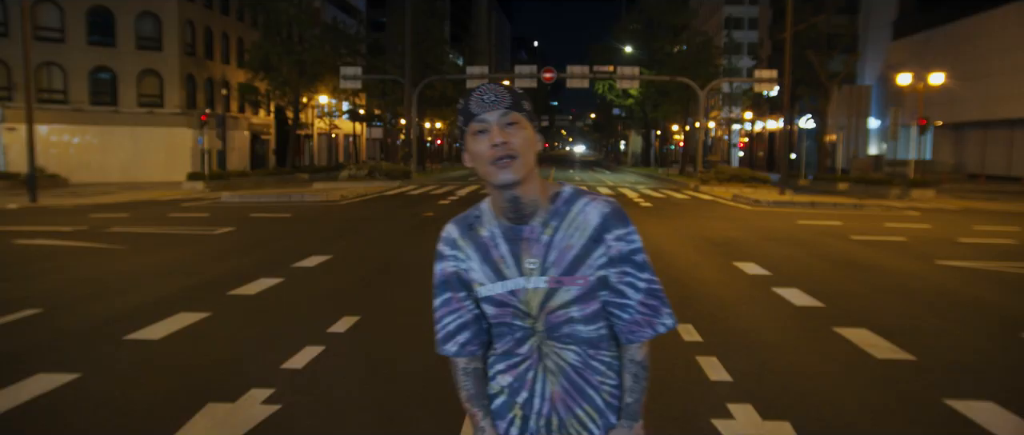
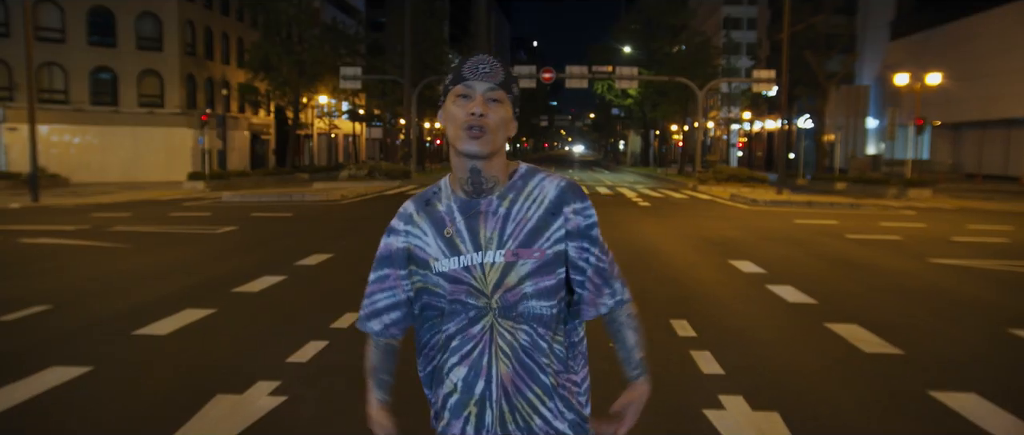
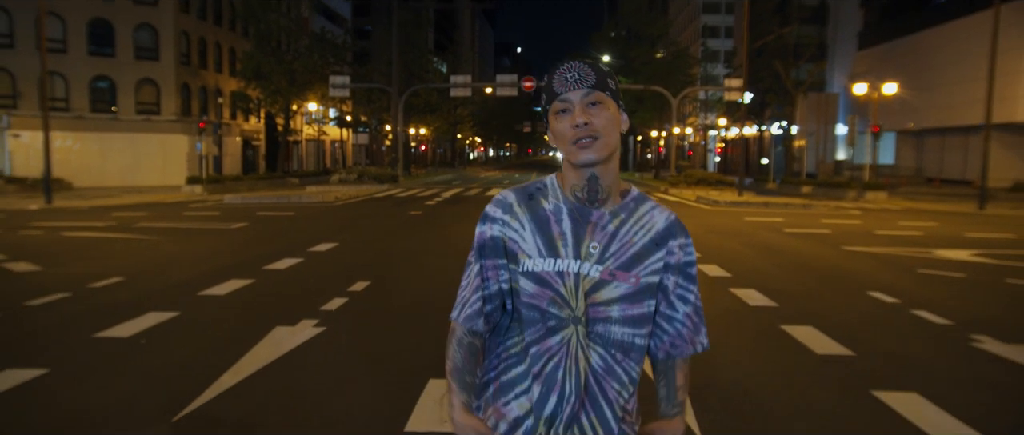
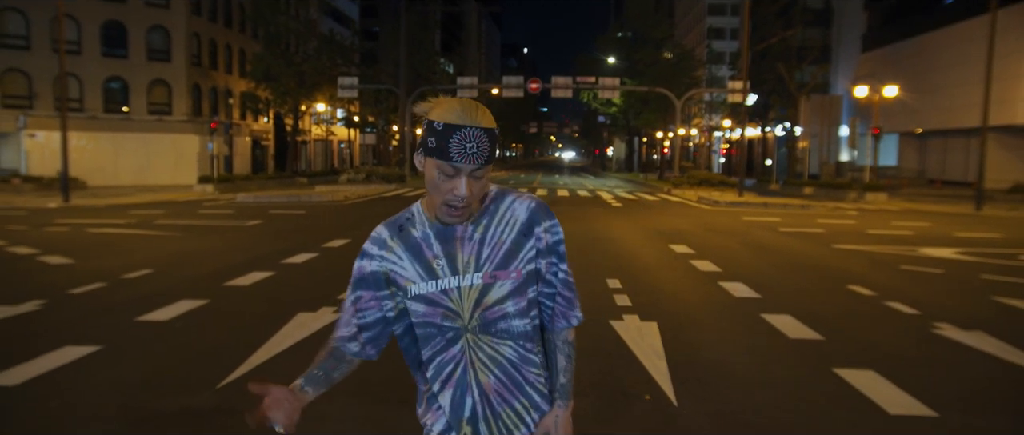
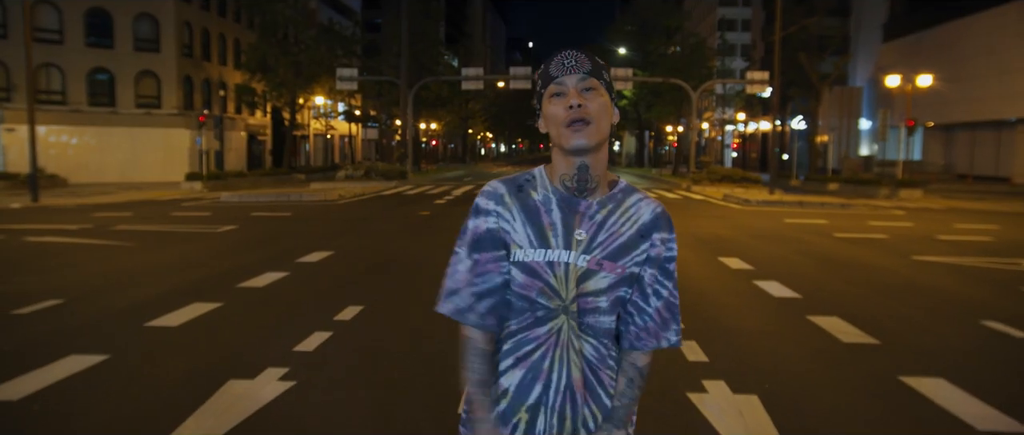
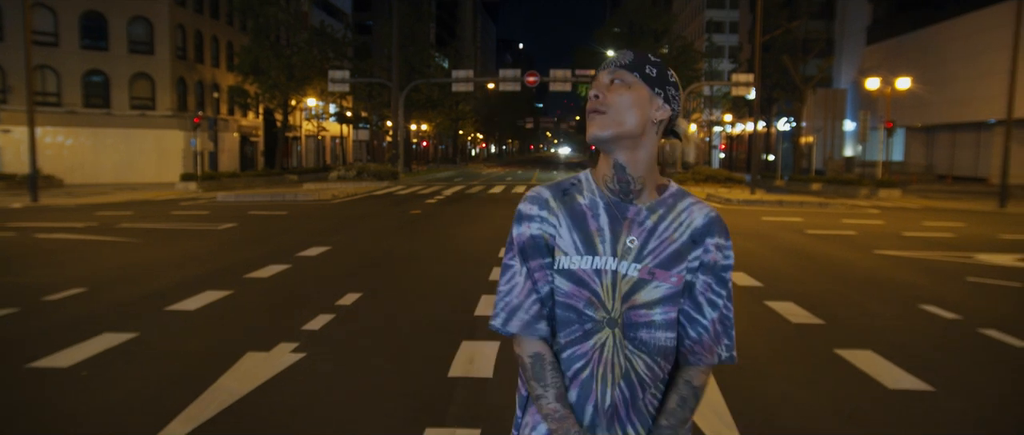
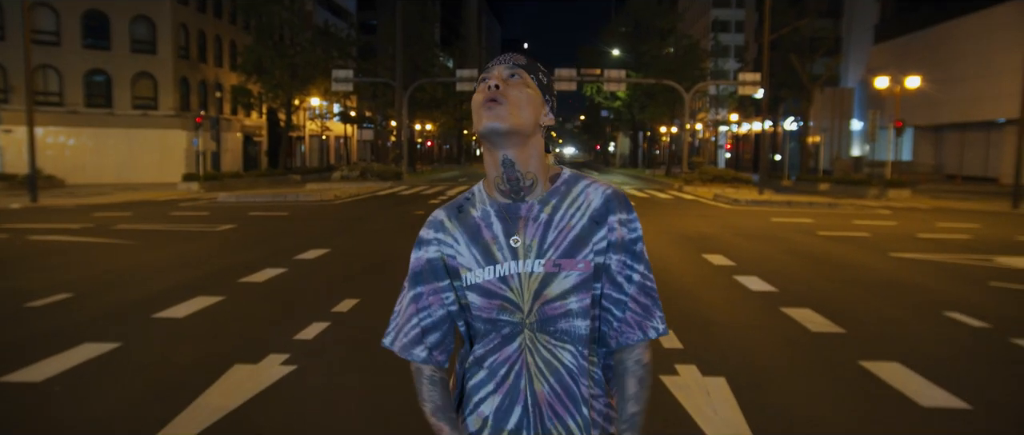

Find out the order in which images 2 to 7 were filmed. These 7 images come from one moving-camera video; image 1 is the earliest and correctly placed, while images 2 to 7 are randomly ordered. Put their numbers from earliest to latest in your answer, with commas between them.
2, 5, 7, 6, 3, 4
